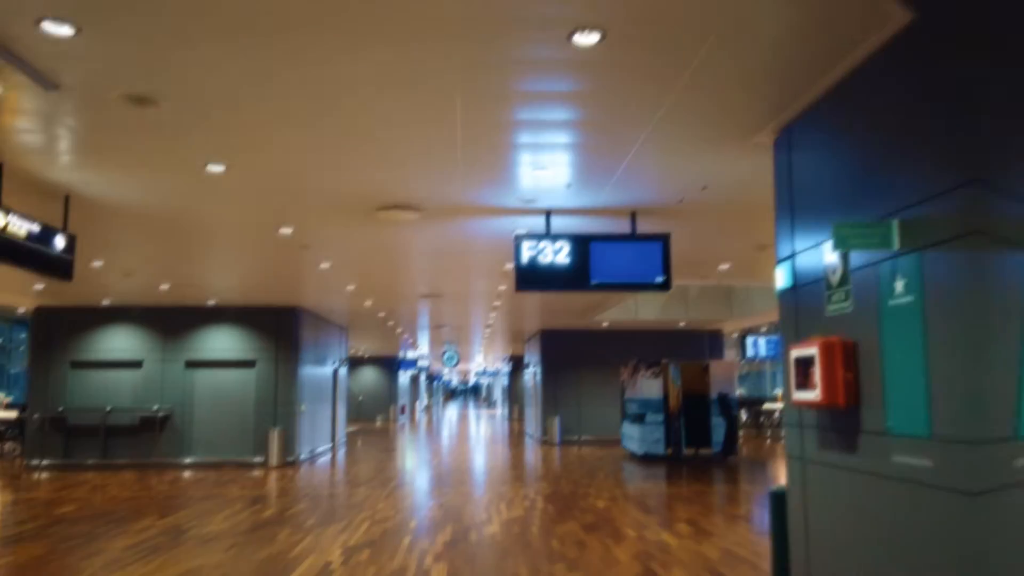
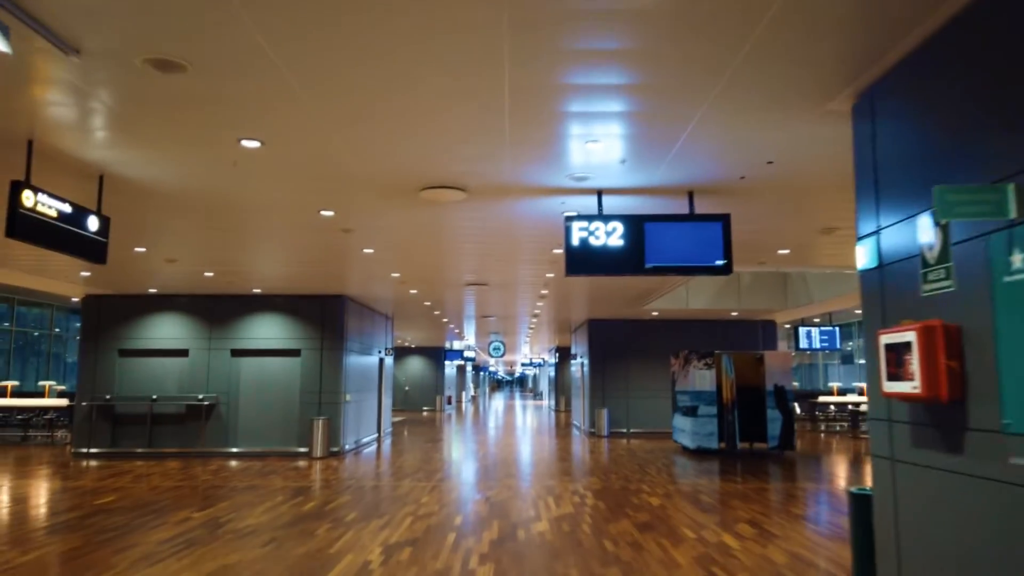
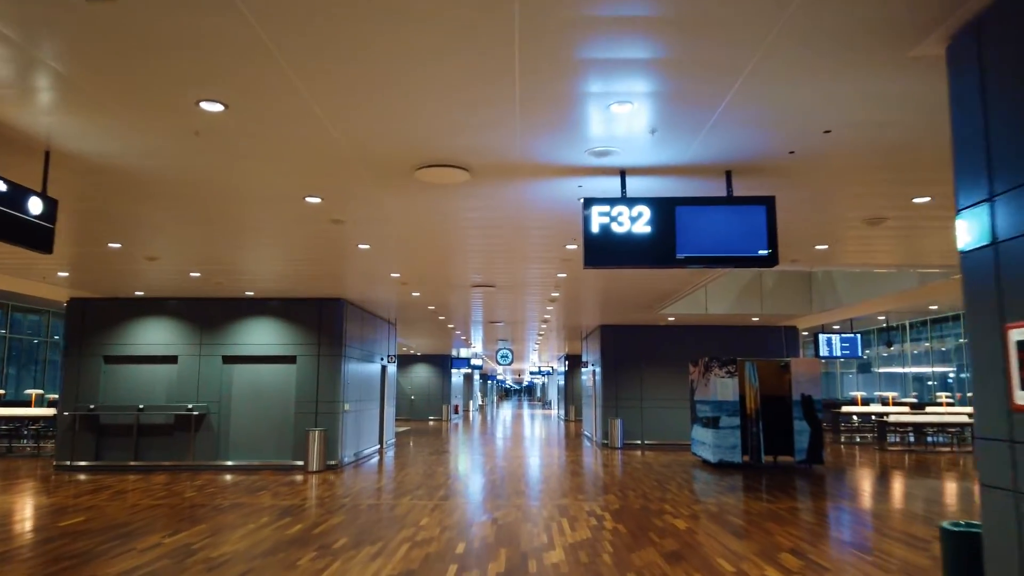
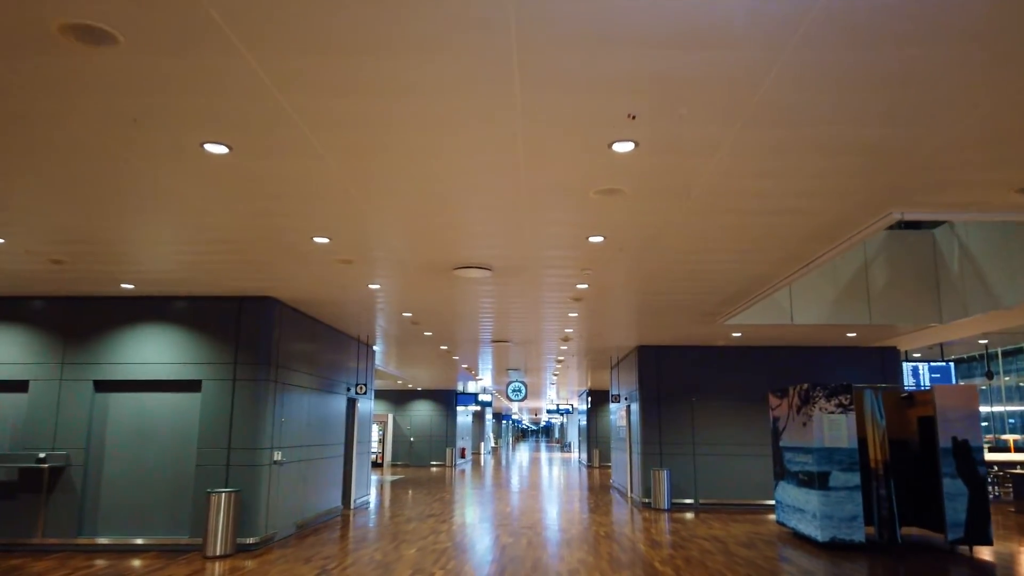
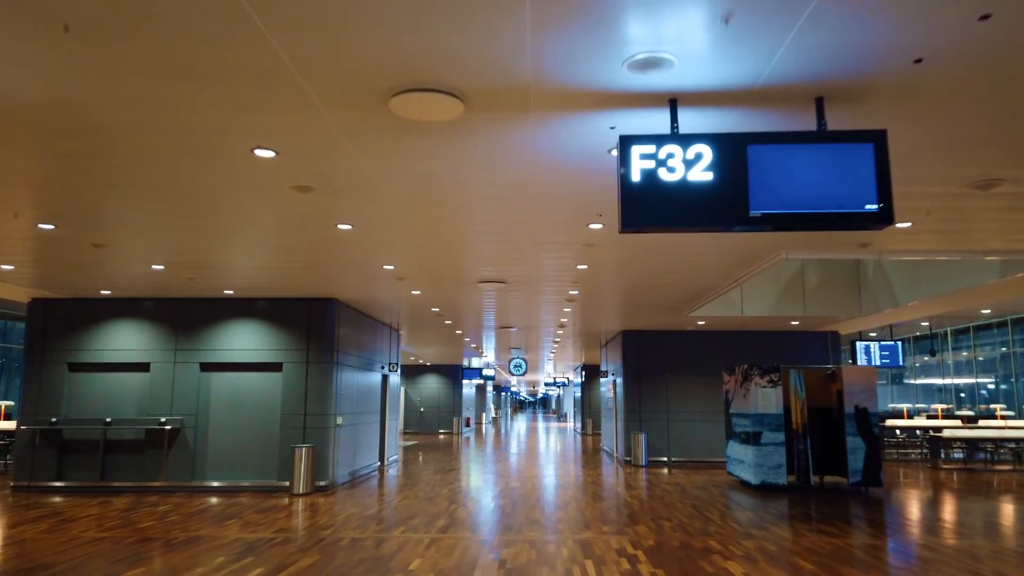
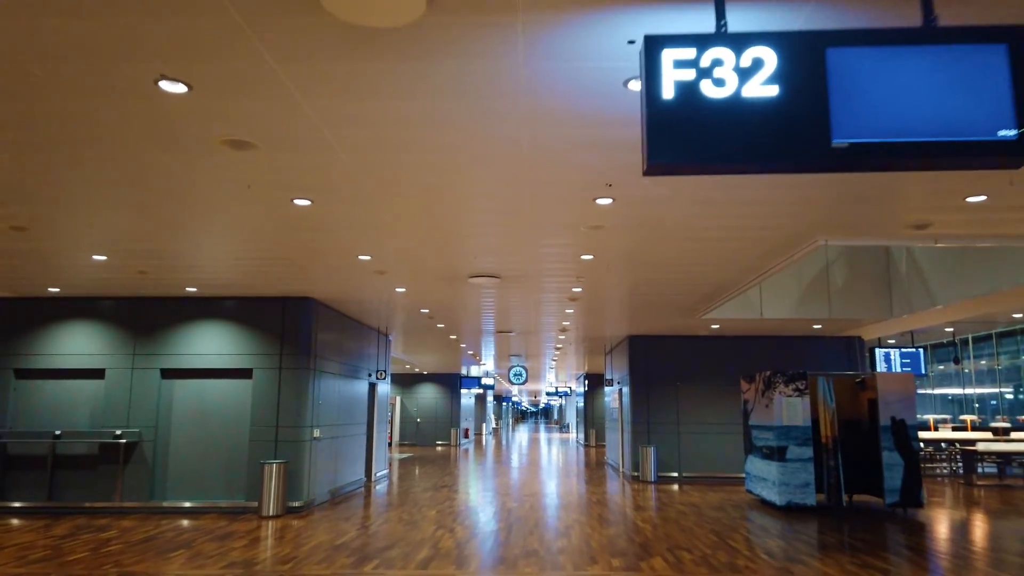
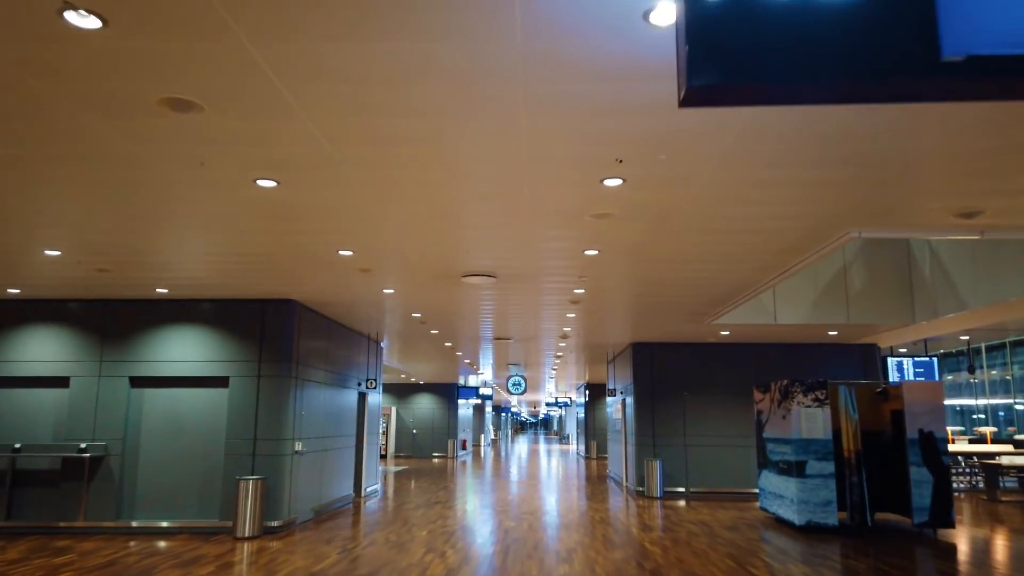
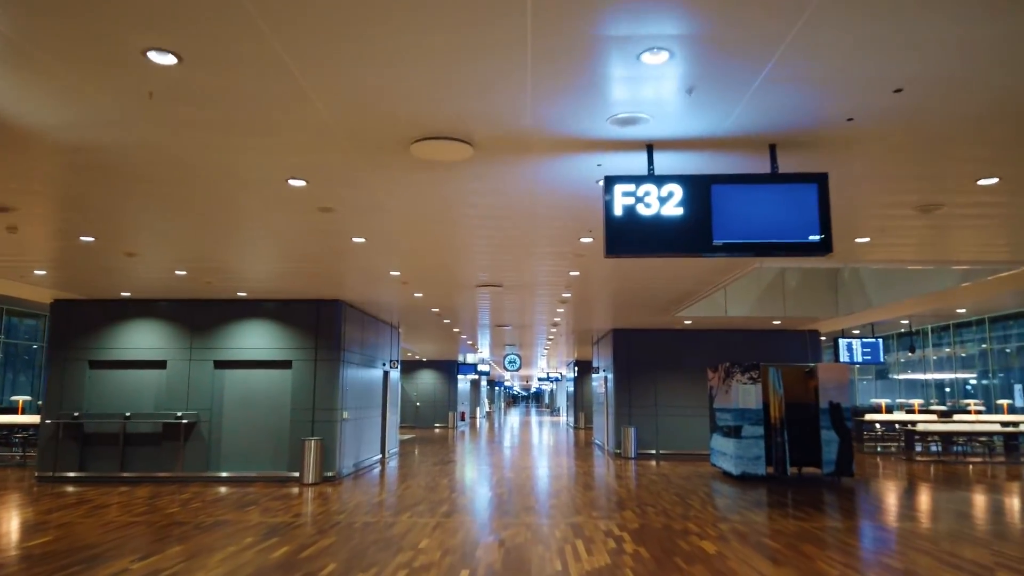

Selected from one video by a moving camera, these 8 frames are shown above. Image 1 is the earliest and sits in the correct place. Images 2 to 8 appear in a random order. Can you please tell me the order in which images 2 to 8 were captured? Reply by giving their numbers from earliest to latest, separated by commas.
2, 3, 8, 5, 6, 7, 4
